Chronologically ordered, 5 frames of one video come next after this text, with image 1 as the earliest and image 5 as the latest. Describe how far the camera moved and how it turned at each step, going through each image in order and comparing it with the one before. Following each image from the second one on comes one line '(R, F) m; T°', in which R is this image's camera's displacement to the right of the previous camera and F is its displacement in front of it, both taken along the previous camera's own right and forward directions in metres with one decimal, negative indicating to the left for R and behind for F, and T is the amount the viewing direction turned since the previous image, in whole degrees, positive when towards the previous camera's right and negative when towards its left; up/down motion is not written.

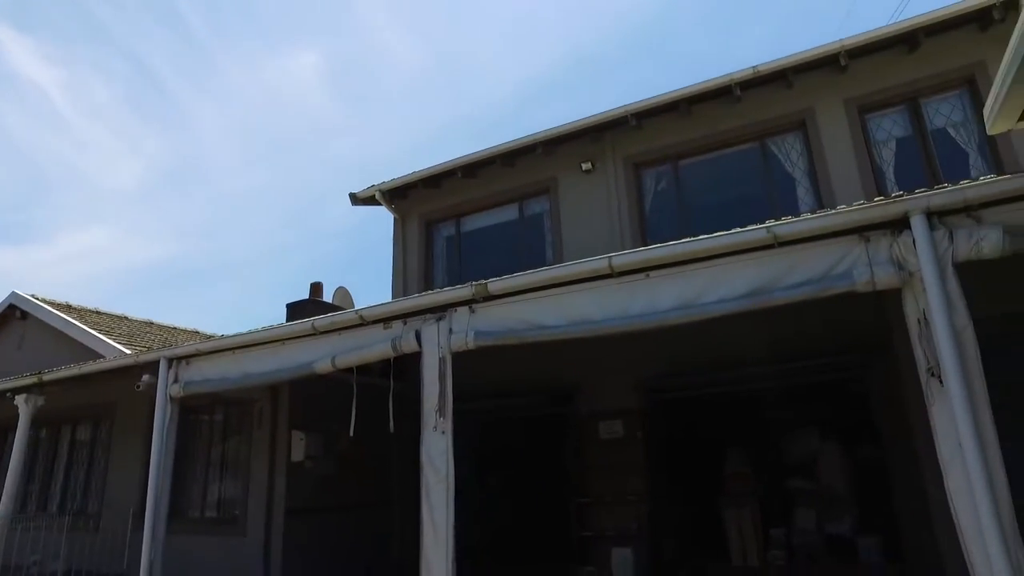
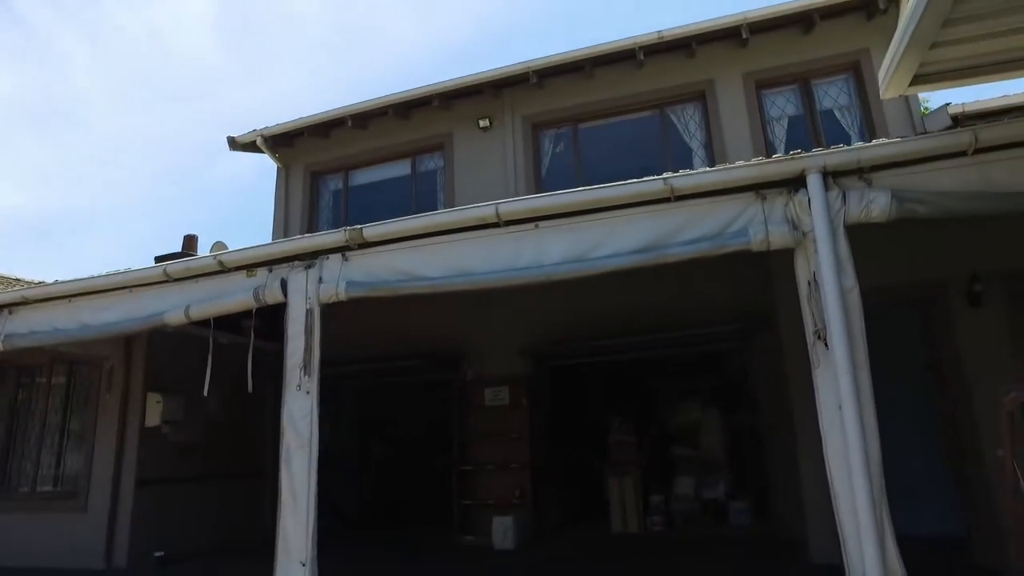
(+0.1, +0.3) m; +9°
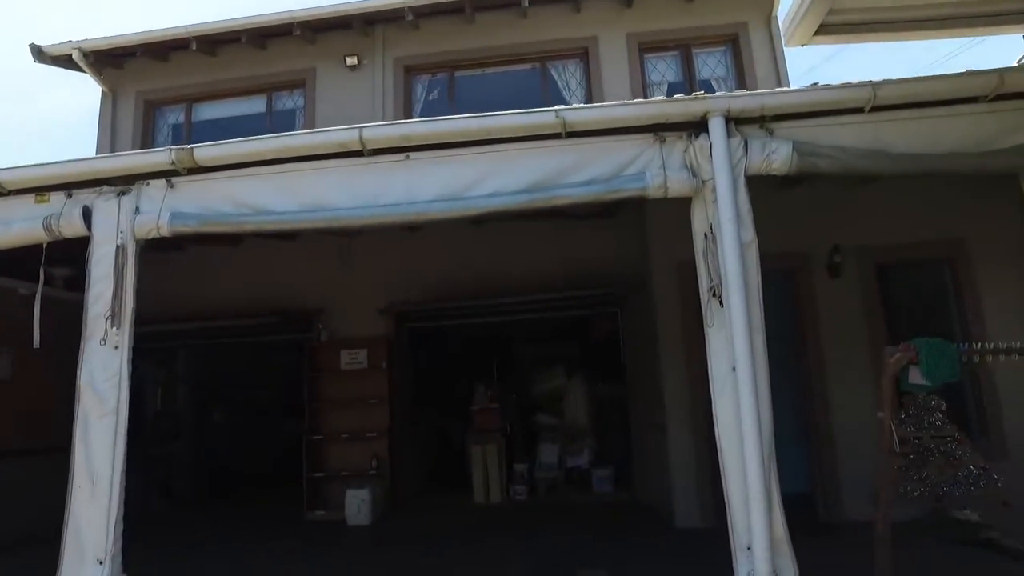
(0.0, +0.5) m; +11°
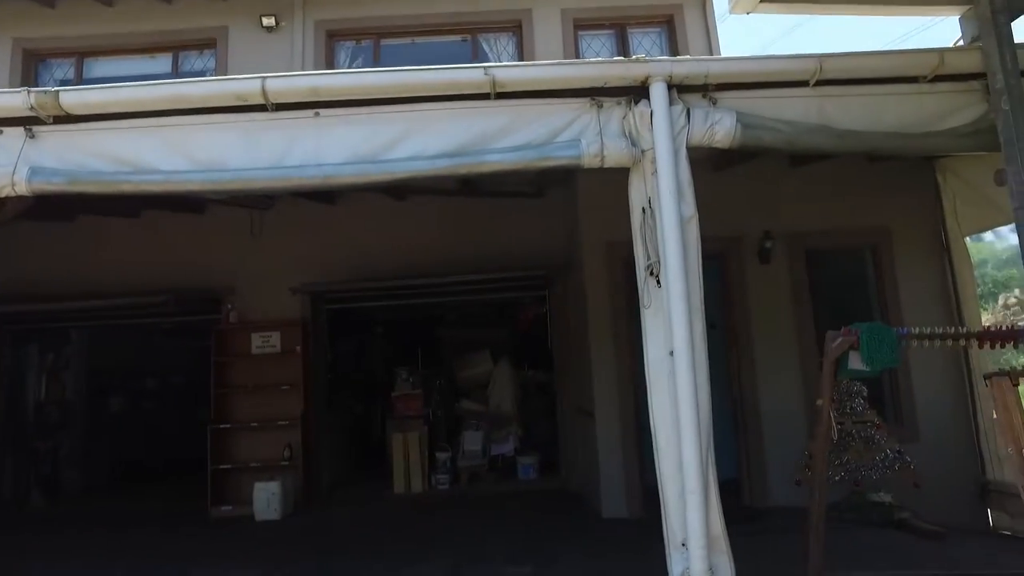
(0.0, +0.3) m; +6°
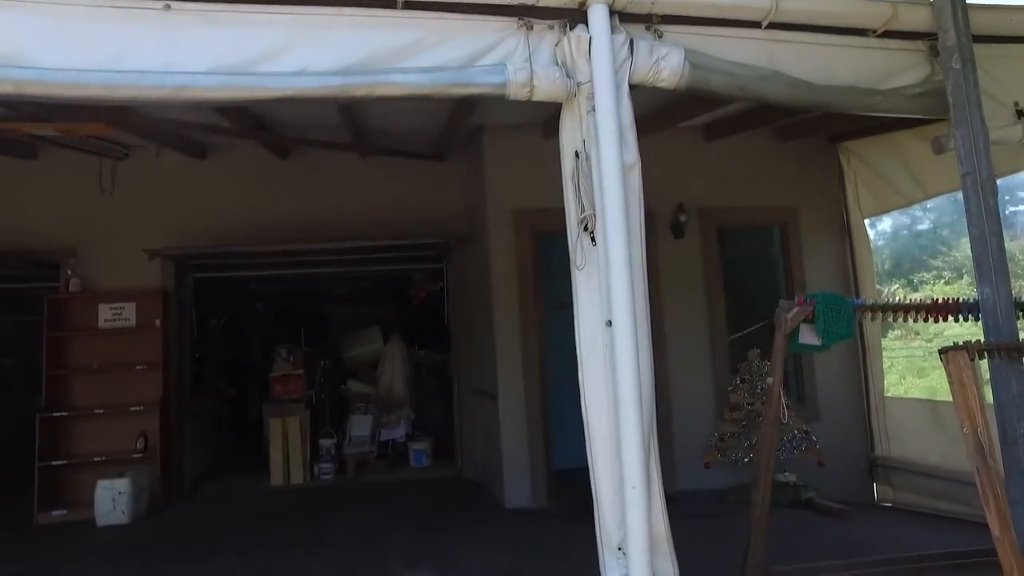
(-0.1, +0.5) m; +9°
